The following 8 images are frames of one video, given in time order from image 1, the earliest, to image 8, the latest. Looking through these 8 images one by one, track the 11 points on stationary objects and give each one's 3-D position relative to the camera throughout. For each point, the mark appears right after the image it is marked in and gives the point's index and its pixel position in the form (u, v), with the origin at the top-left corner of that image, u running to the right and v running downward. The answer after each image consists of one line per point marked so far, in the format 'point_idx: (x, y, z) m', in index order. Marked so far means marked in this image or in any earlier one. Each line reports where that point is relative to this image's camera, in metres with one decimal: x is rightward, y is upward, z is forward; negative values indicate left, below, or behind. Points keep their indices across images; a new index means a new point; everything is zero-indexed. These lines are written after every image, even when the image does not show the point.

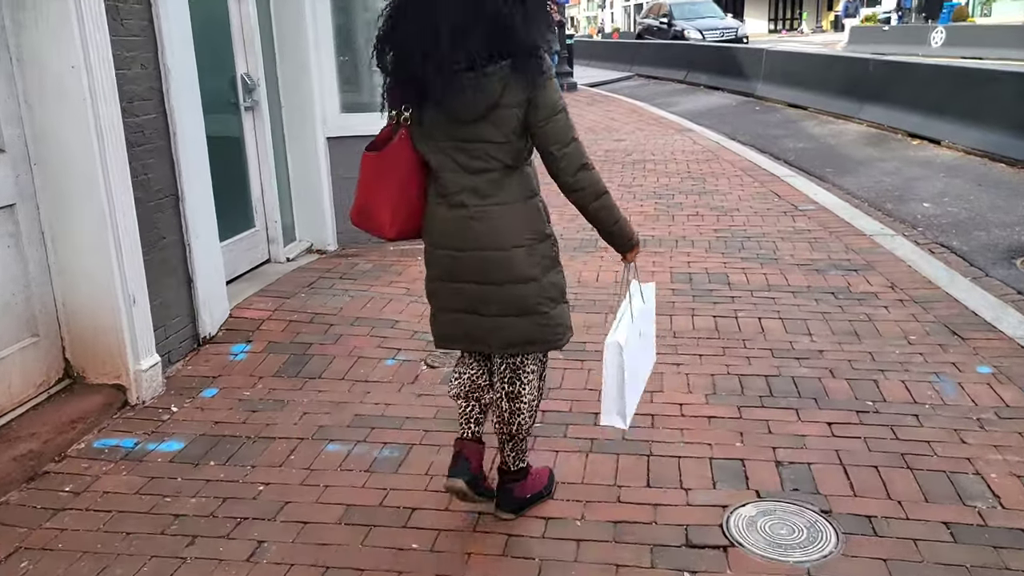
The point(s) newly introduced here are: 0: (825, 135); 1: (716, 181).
0: (+4.6, +2.2, +11.5) m
1: (+2.2, +1.1, +8.4) m
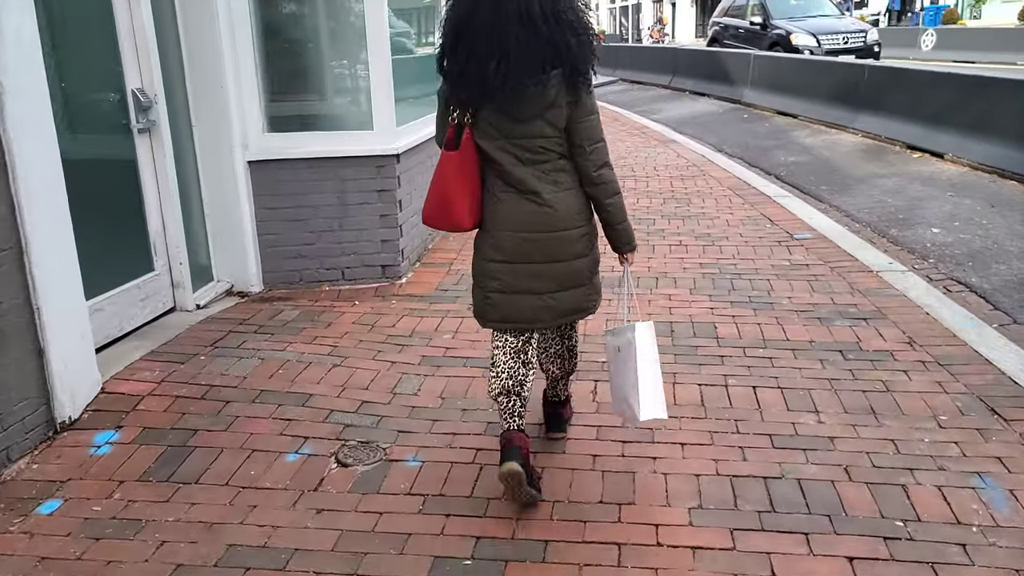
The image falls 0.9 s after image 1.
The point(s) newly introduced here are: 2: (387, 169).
0: (+4.1, +1.9, +10.8) m
1: (+1.8, +0.8, +7.6) m
2: (-0.9, +0.8, +5.4) m
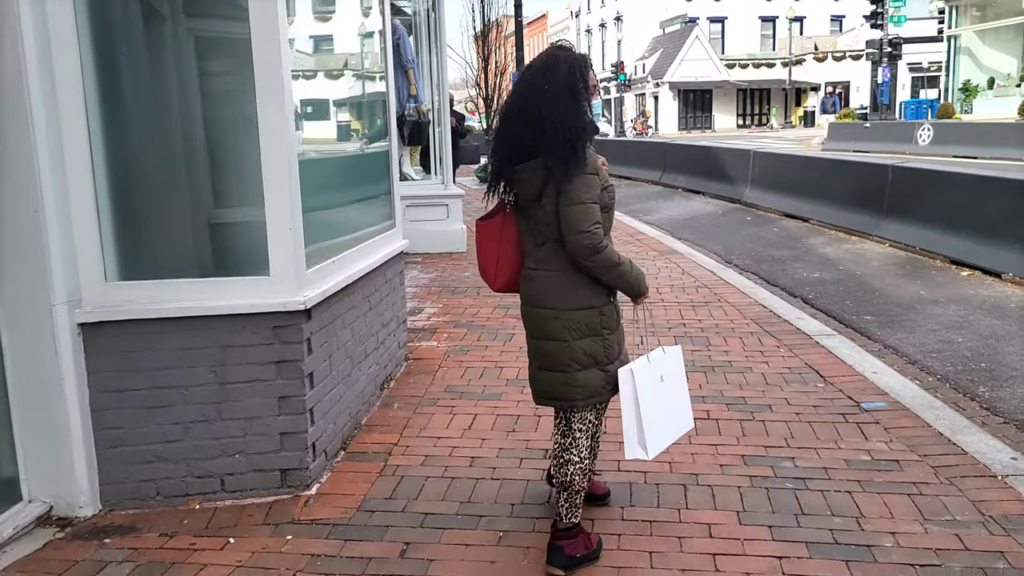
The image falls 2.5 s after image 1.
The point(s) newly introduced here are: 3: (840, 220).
0: (+3.9, +0.3, +9.3) m
1: (+1.6, -0.4, +5.9) m
2: (-1.1, -0.2, +3.7) m
3: (+4.5, +0.9, +10.8) m
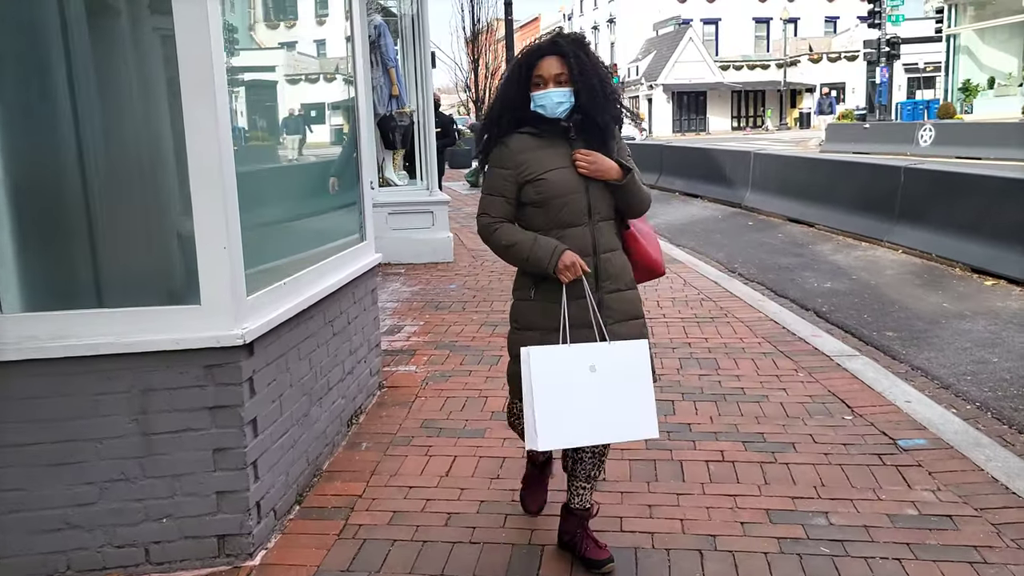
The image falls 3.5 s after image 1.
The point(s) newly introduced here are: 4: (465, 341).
0: (+3.7, +0.2, +8.7) m
1: (+1.5, -0.5, +5.3) m
2: (-1.1, -0.3, +3.1) m
3: (+4.3, +0.8, +10.2) m
4: (-0.4, -0.4, +6.1) m
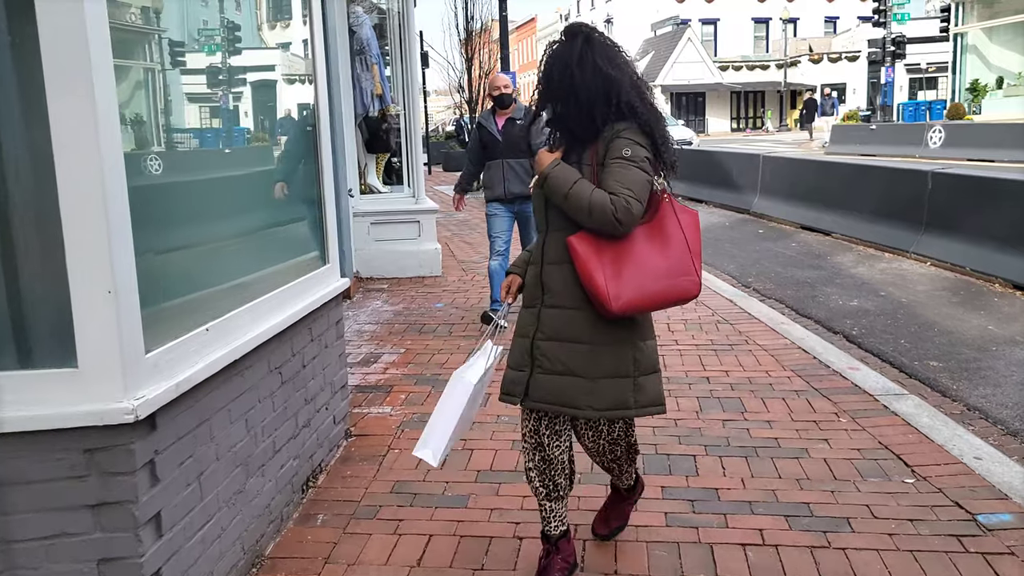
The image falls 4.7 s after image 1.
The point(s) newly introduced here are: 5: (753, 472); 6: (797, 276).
0: (+3.7, +0.1, +7.9) m
1: (+1.5, -0.7, +4.6) m
2: (-1.2, -0.5, +2.3) m
3: (+4.3, +0.6, +9.5) m
4: (-0.4, -0.6, +5.4) m
5: (+1.2, -0.9, +3.8) m
6: (+3.0, +0.1, +8.4) m
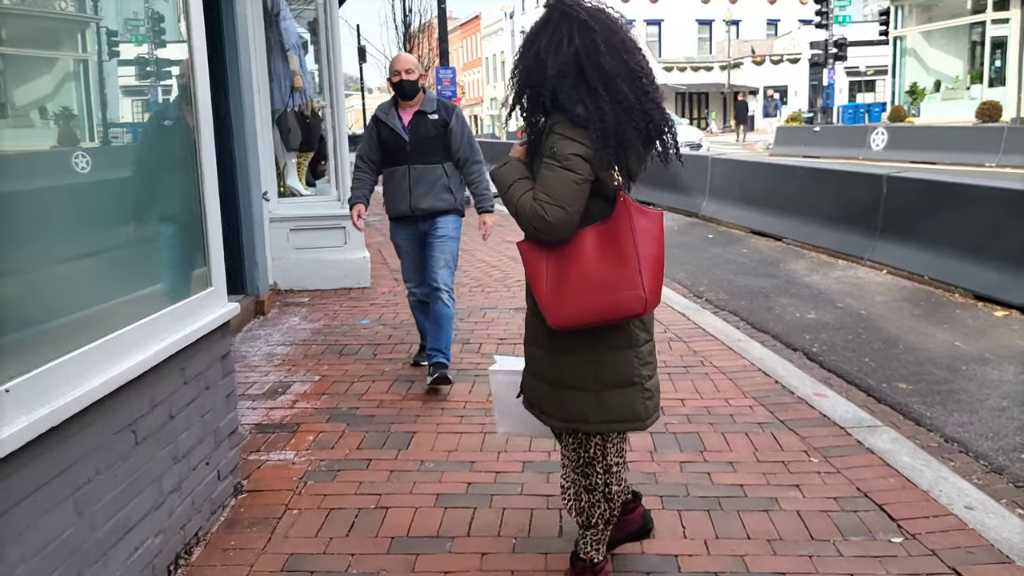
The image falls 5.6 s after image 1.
0: (+3.1, 0.0, +7.5) m
1: (+1.1, -0.8, +4.0) m
2: (-1.4, -0.6, +1.6) m
3: (+3.6, +0.6, +9.1) m
4: (-0.8, -0.7, +4.7) m
5: (+0.8, -1.0, +3.2) m
6: (+2.4, 0.0, +8.0) m
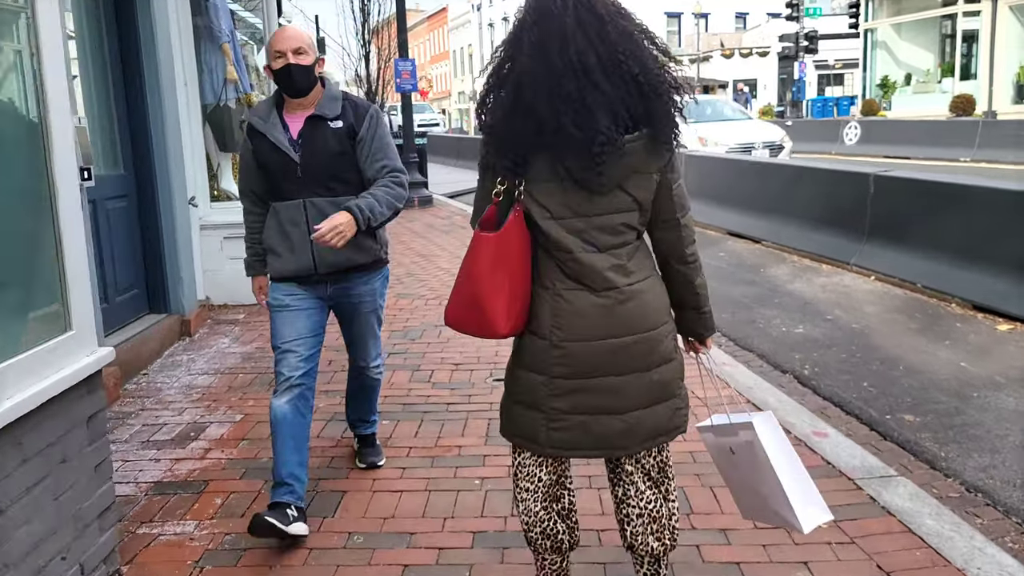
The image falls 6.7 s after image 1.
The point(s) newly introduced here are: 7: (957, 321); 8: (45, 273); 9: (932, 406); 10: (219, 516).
0: (+2.7, -0.1, +6.9) m
1: (+0.9, -0.9, +3.4) m
2: (-1.5, -0.8, +0.8) m
3: (+3.1, +0.5, +8.5) m
4: (-1.1, -0.8, +4.0) m
5: (+0.6, -1.1, +2.6) m
6: (+2.0, -0.1, +7.4) m
7: (+3.4, -0.3, +6.1) m
8: (-1.6, 0.0, +2.5) m
9: (+2.4, -0.7, +4.6) m
10: (-1.2, -1.0, +3.4) m
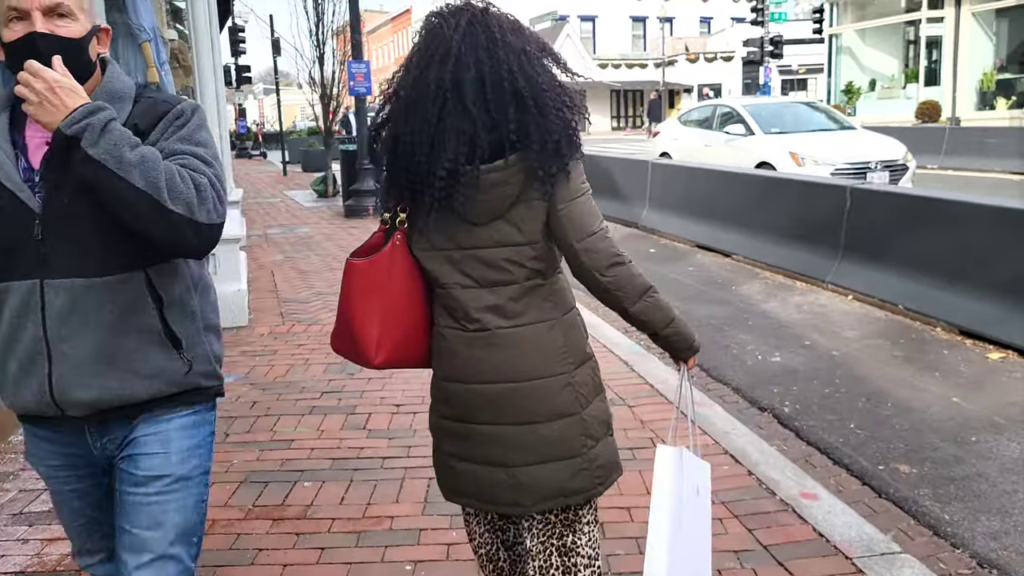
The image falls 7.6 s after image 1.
0: (+2.3, -0.3, +6.4) m
1: (+0.6, -1.1, +2.8) m
2: (-1.6, -1.0, +0.2) m
3: (+2.7, +0.3, +8.0) m
4: (-1.3, -1.0, +3.3) m
5: (+0.5, -1.3, +2.0) m
6: (+1.6, -0.2, +6.9) m
7: (+3.1, -0.4, +5.6) m
8: (-1.7, -0.2, +1.8) m
9: (+2.2, -0.8, +4.1) m
10: (-1.5, -1.2, +2.7) m
